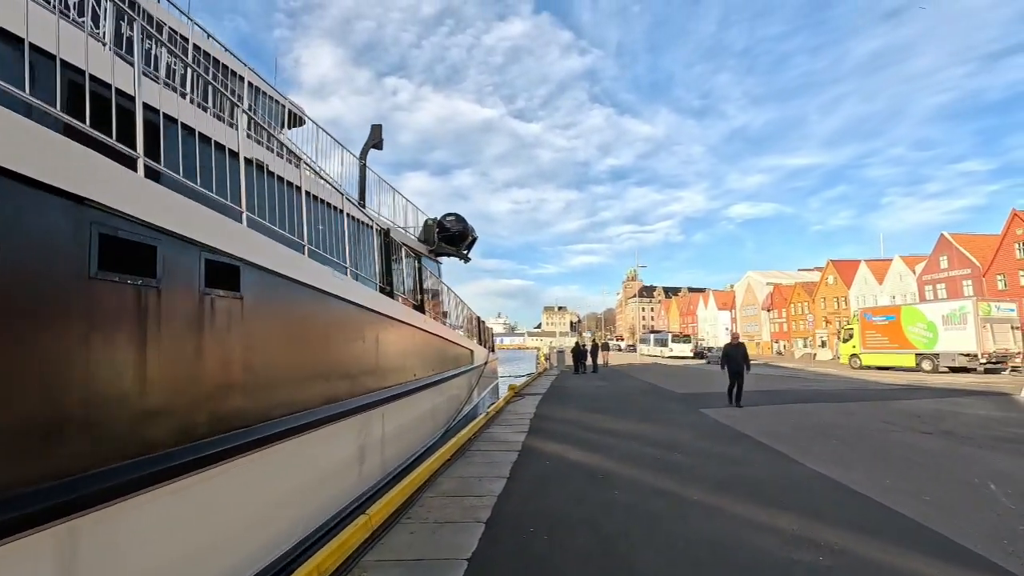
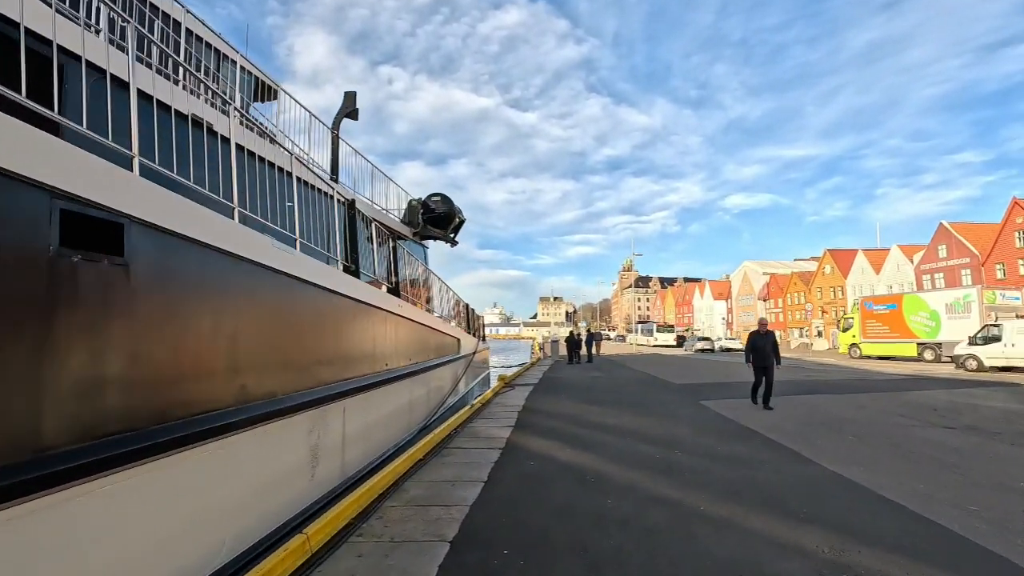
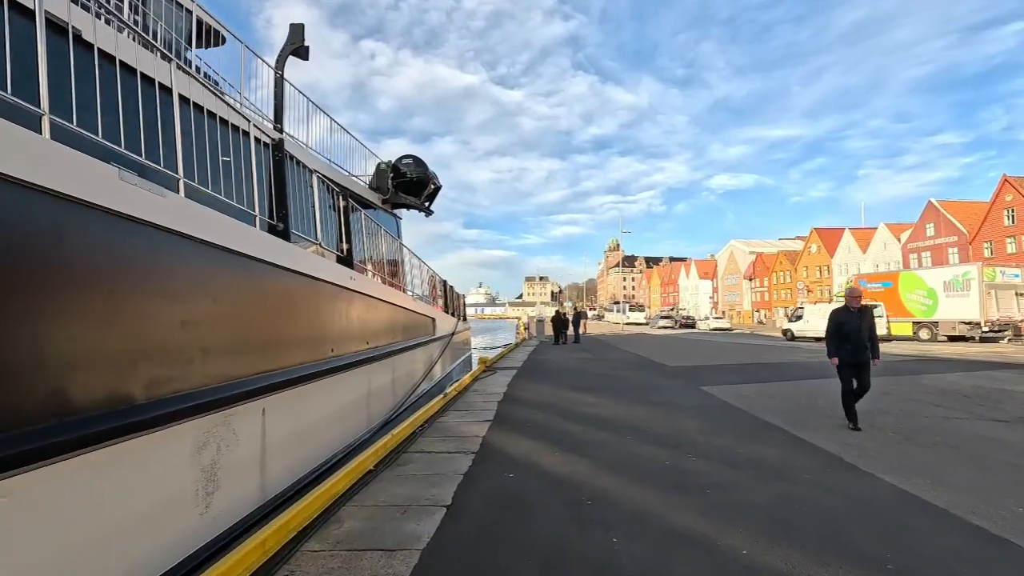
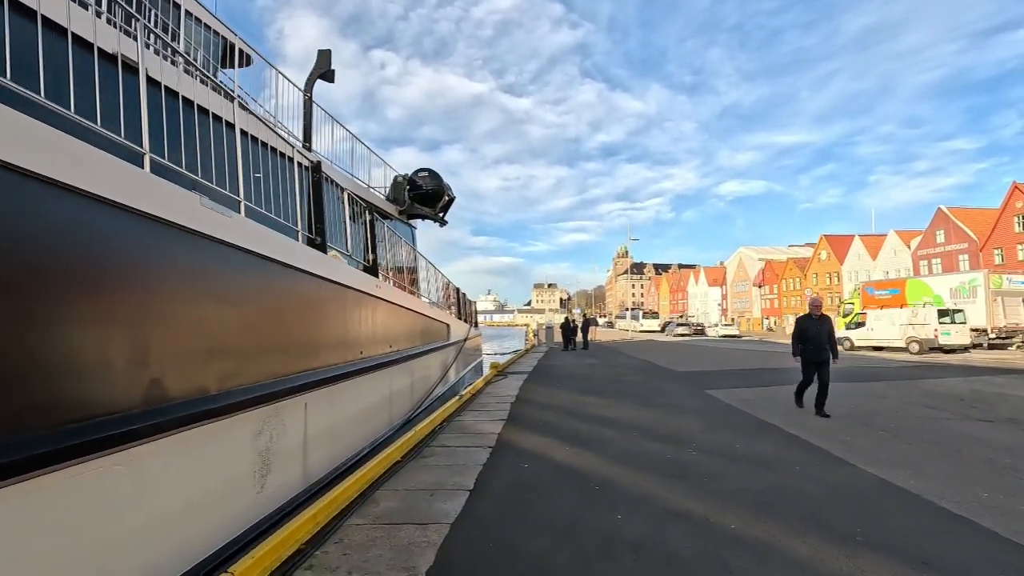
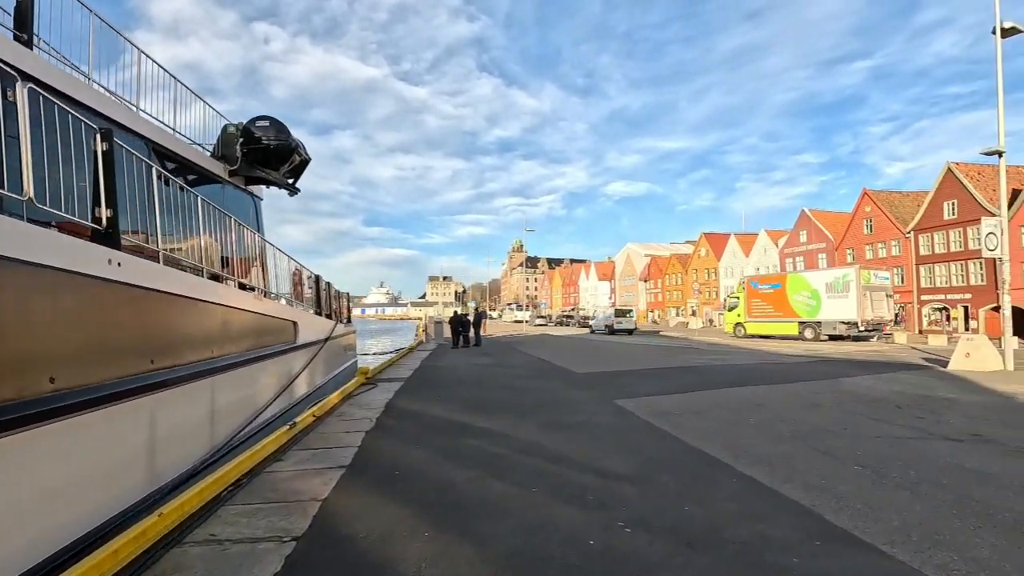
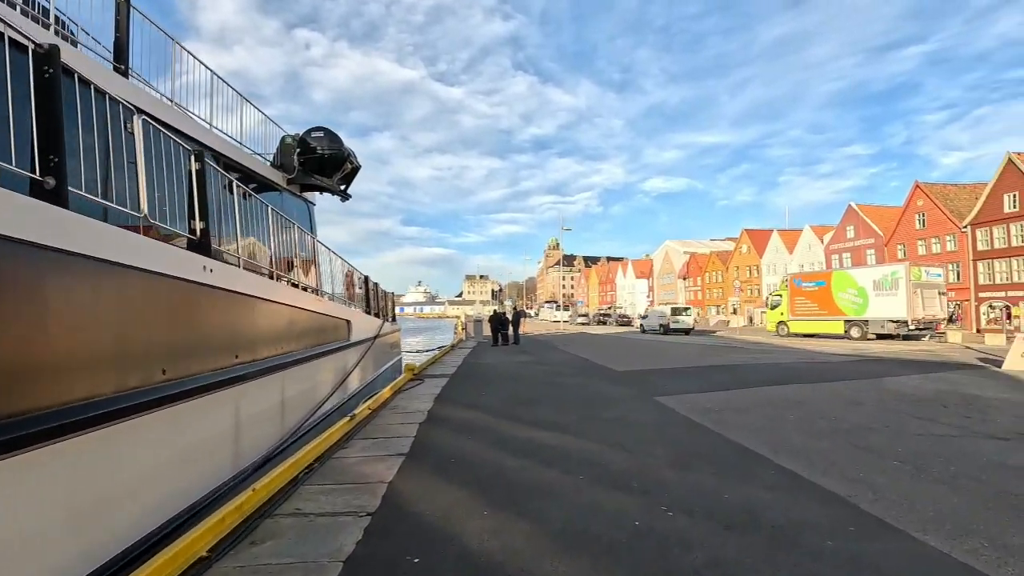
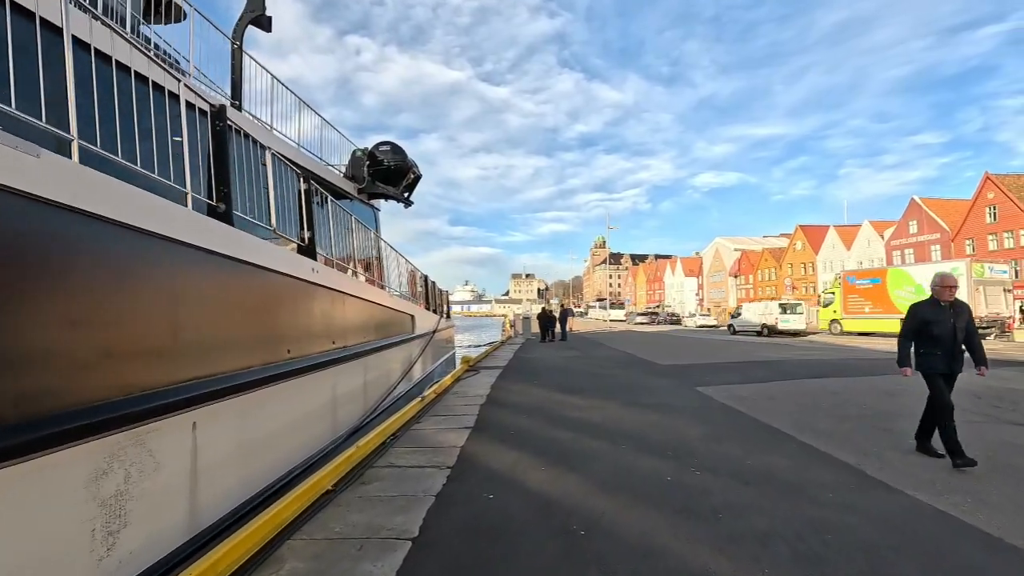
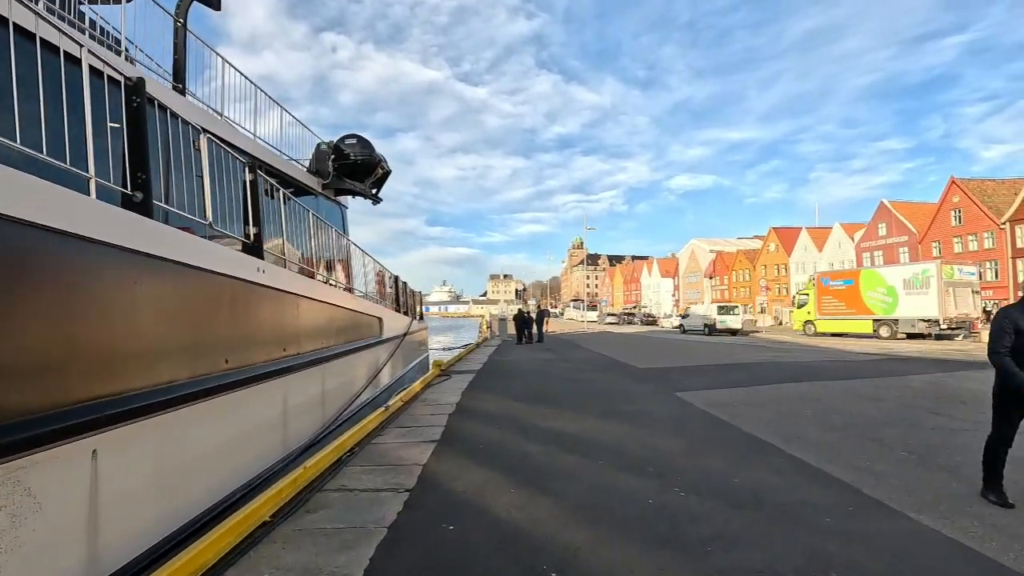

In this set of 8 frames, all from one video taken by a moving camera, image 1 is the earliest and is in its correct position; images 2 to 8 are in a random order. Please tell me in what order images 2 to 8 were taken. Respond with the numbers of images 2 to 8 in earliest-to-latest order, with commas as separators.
2, 4, 3, 7, 8, 6, 5
